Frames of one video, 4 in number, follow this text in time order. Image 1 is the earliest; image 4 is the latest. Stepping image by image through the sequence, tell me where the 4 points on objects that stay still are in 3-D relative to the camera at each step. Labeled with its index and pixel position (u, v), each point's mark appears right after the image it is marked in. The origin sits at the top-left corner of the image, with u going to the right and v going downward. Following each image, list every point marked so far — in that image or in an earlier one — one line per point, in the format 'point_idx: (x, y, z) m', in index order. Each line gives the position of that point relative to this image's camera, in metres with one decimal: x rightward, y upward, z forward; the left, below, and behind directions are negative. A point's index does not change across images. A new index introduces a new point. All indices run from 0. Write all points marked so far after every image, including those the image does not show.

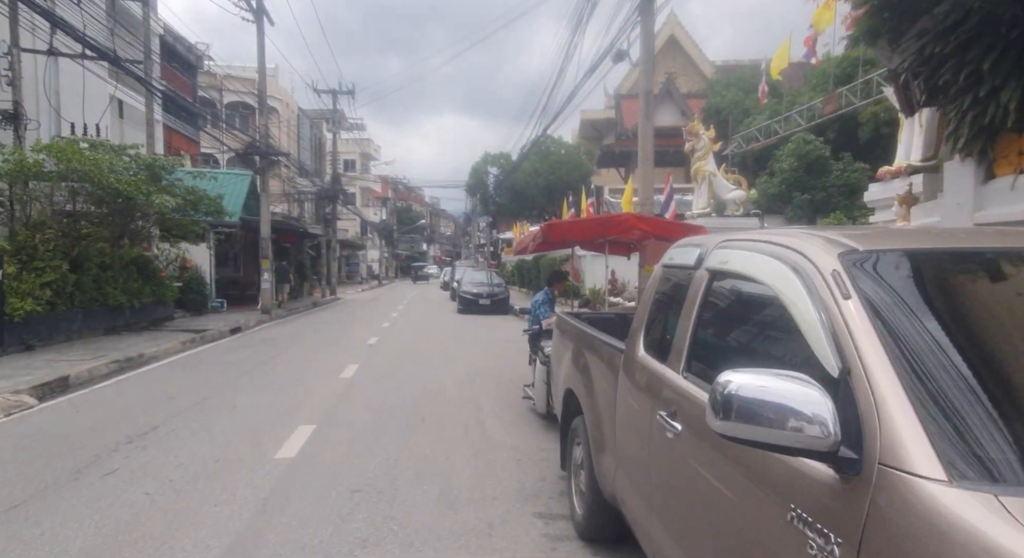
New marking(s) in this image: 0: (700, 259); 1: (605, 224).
0: (+0.8, +0.1, +2.7) m
1: (+1.1, +0.6, +6.9) m
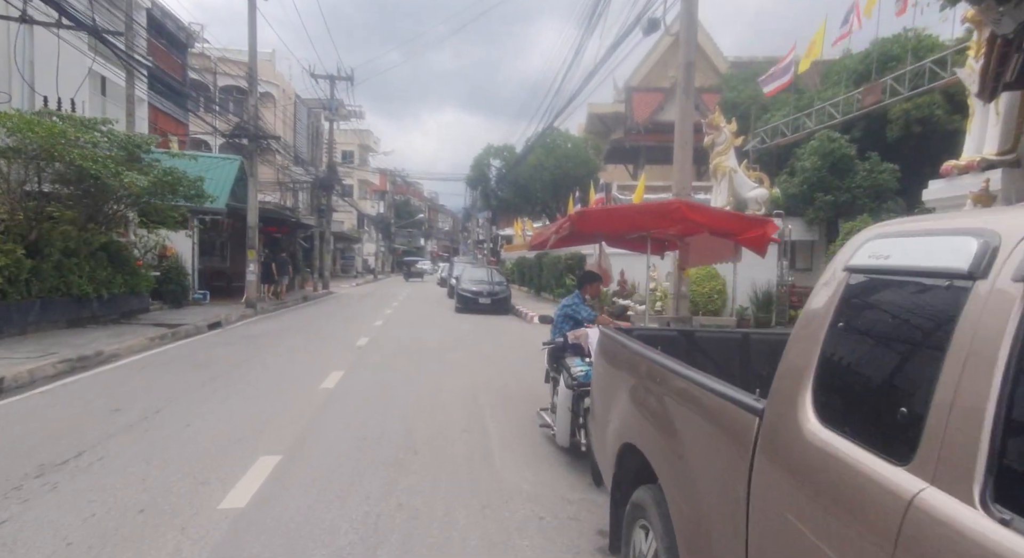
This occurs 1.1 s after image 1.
0: (+1.0, 0.0, +1.3) m
1: (+1.3, +0.6, +5.6) m
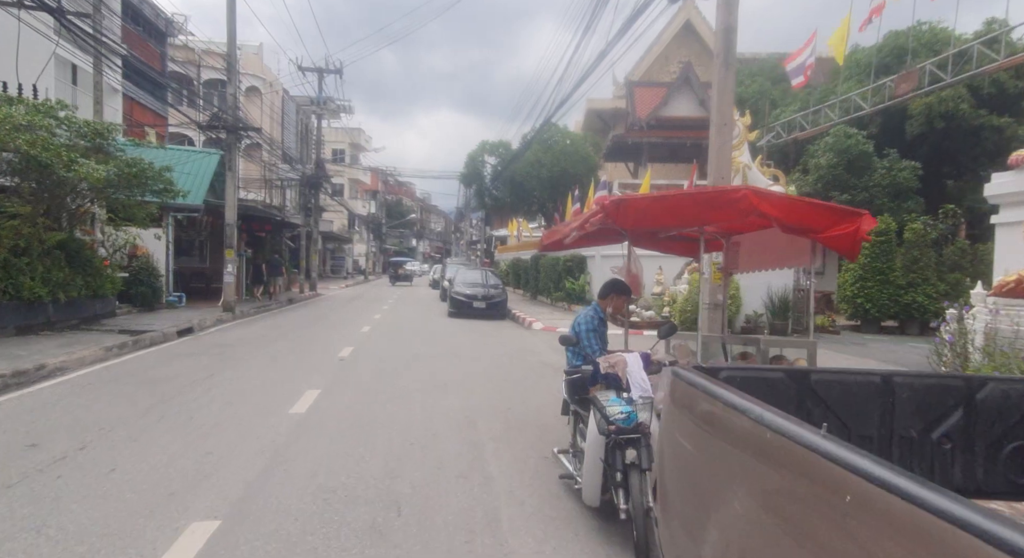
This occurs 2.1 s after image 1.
0: (+1.2, 0.0, 0.0) m
1: (+1.4, +0.5, +4.3) m
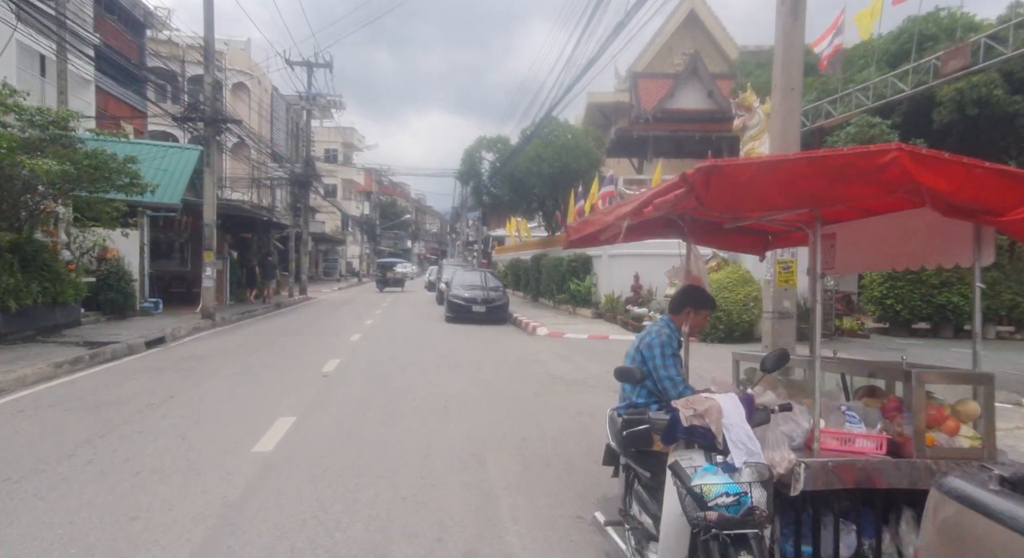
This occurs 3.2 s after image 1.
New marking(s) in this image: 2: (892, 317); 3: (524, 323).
0: (+1.4, 0.0, -1.4) m
1: (+1.6, +0.5, +2.9) m
2: (+10.8, -1.1, +17.0) m
3: (+0.4, -1.4, +19.5) m
